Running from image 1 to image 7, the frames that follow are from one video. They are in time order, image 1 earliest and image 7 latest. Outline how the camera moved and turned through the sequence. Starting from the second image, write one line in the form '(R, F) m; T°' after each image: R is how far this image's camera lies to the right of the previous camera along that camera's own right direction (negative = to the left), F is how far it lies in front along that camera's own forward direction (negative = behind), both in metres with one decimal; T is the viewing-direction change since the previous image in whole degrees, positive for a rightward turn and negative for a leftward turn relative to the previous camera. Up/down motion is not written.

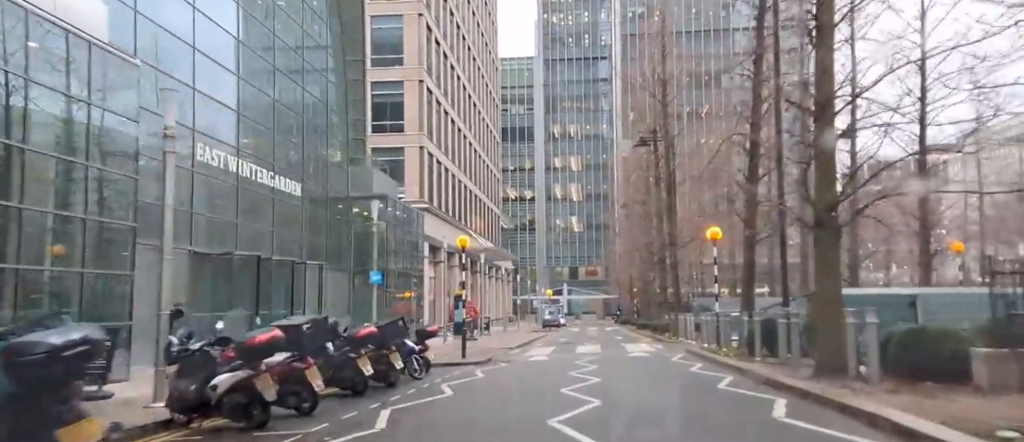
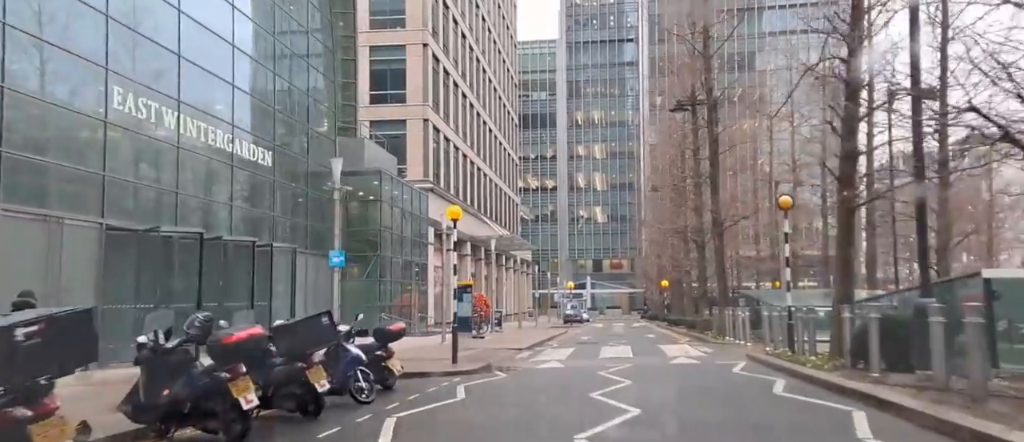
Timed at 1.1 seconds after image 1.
(+0.4, +5.6) m; -2°
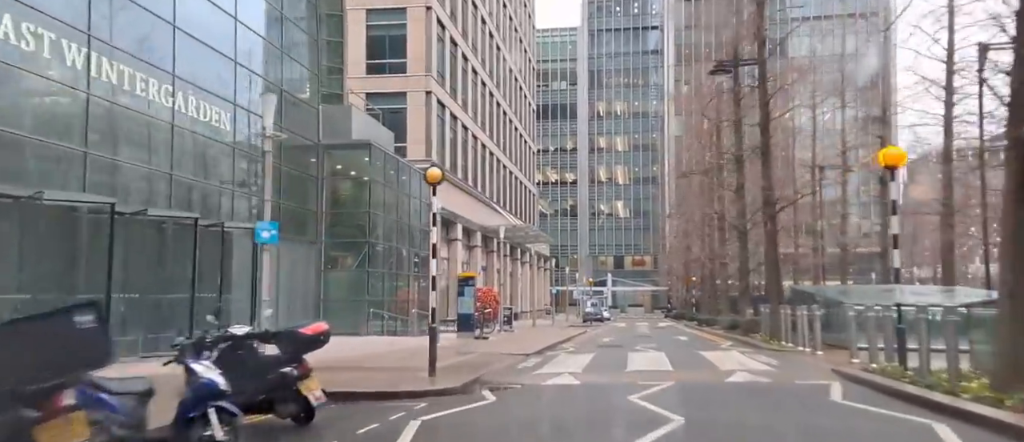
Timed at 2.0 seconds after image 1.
(+0.4, +5.0) m; -1°
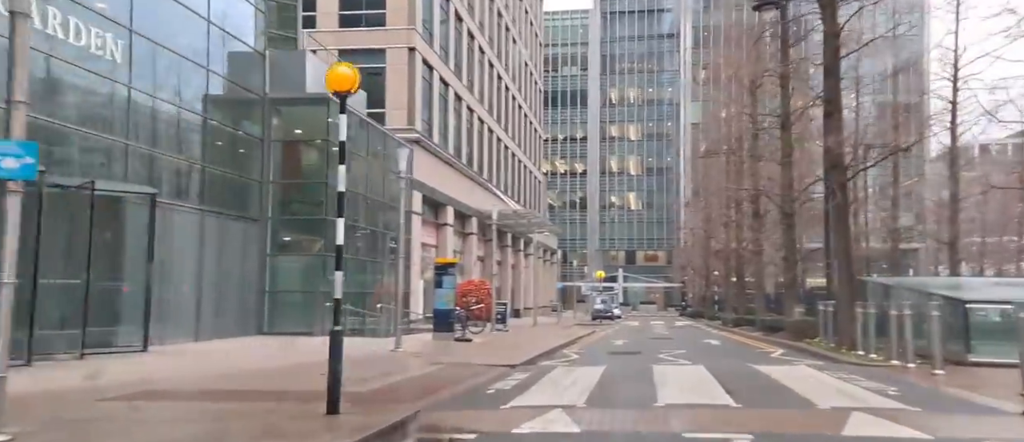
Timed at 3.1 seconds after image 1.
(+0.5, +5.8) m; -1°
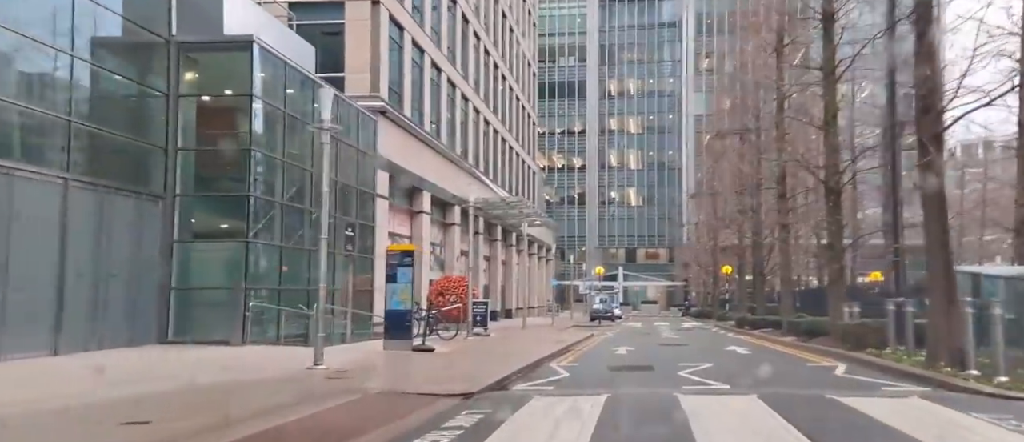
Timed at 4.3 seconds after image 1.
(+0.5, +5.2) m; 0°
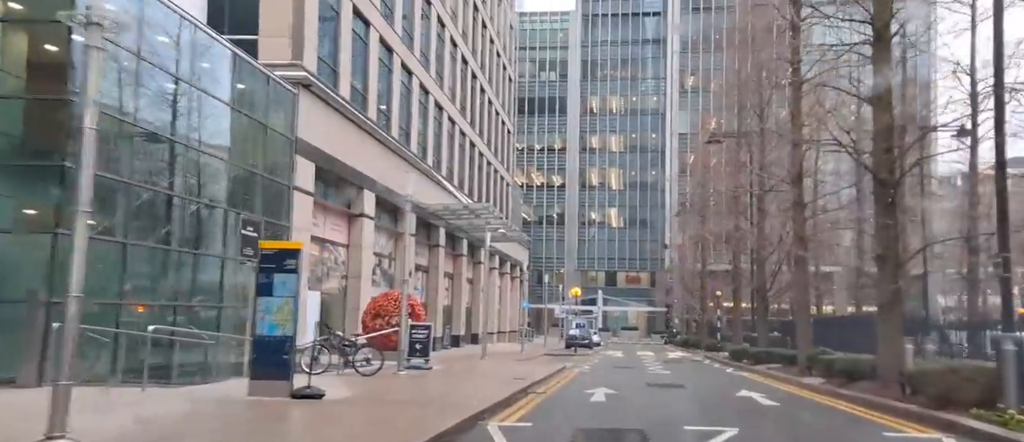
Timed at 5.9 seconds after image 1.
(+0.7, +5.7) m; +1°
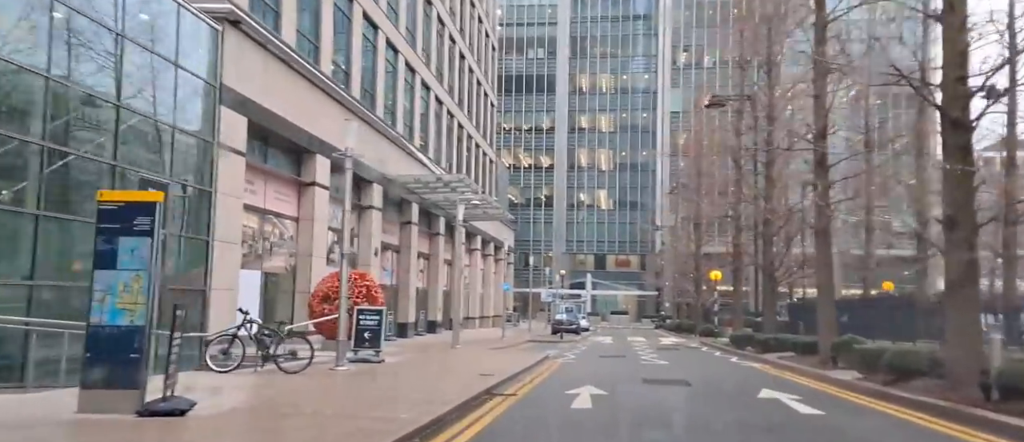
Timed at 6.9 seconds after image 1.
(+0.4, +3.7) m; +1°
